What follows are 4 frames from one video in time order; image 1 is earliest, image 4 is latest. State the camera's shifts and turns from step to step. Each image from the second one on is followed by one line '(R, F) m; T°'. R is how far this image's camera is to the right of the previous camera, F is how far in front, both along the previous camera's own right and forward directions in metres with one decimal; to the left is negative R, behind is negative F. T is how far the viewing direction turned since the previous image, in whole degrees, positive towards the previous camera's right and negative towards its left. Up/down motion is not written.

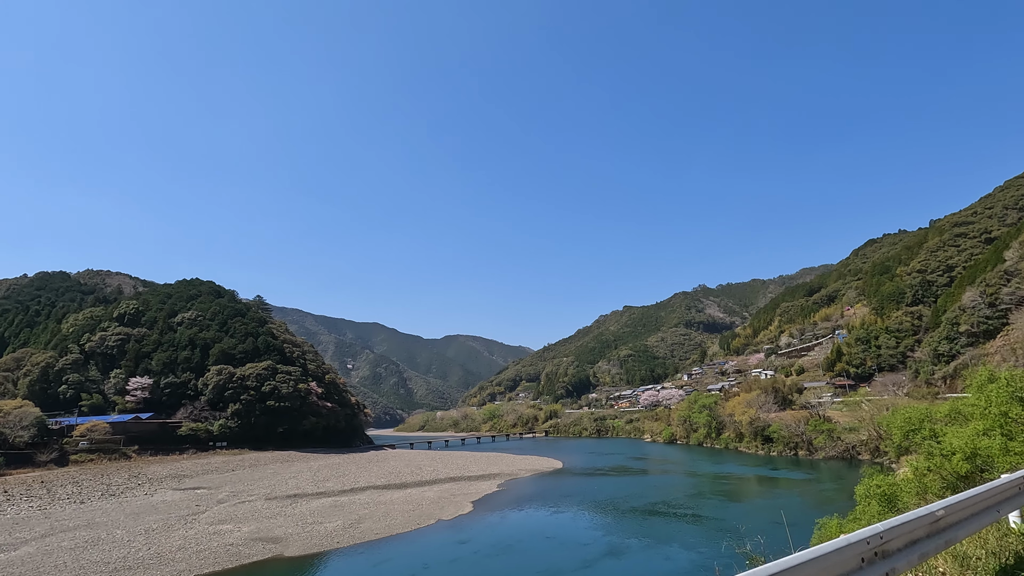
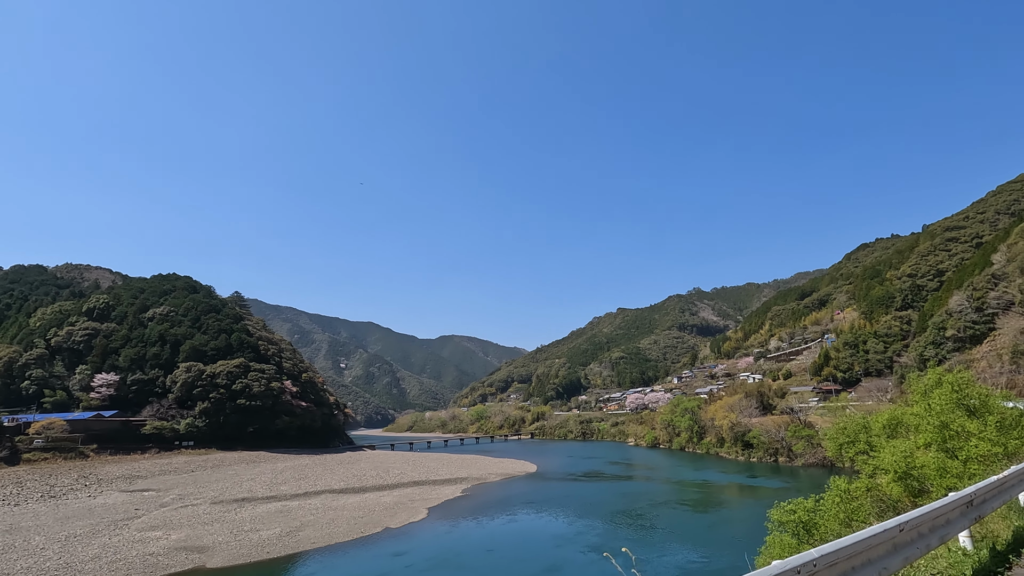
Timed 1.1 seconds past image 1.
(+1.6, +1.0) m; 0°
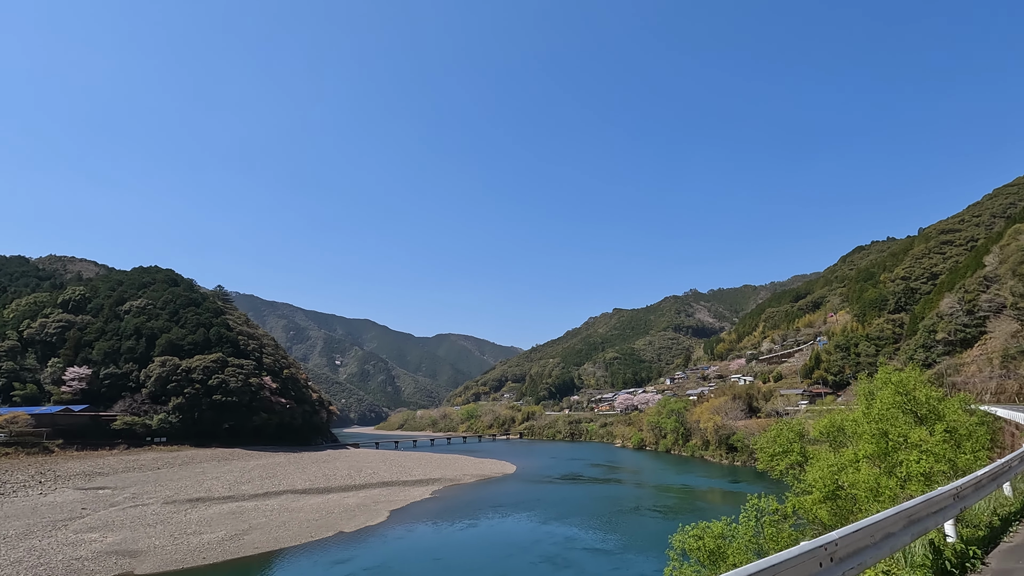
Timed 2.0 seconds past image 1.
(+1.2, +0.9) m; 0°
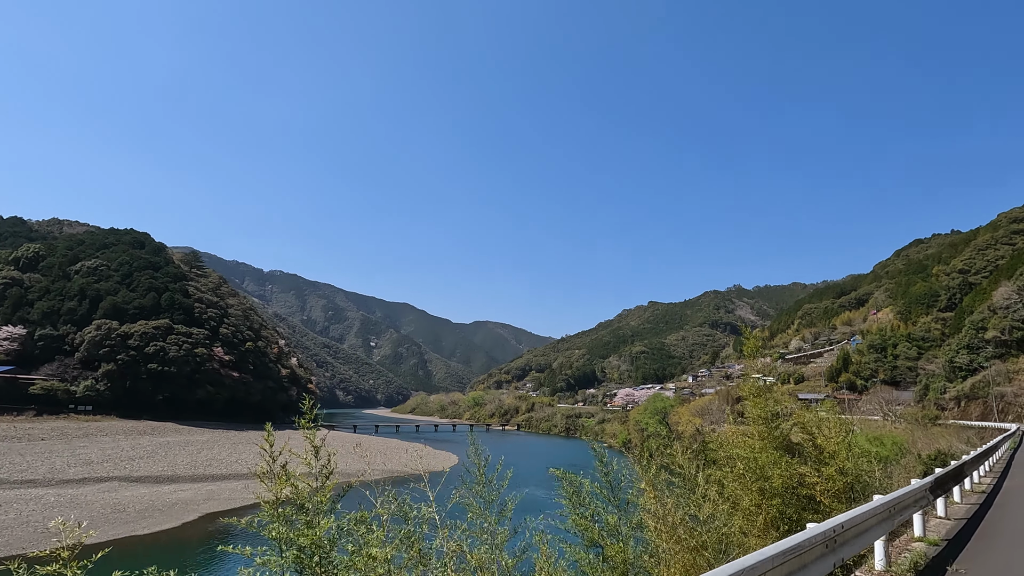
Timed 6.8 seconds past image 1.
(+6.3, +5.5) m; -5°
